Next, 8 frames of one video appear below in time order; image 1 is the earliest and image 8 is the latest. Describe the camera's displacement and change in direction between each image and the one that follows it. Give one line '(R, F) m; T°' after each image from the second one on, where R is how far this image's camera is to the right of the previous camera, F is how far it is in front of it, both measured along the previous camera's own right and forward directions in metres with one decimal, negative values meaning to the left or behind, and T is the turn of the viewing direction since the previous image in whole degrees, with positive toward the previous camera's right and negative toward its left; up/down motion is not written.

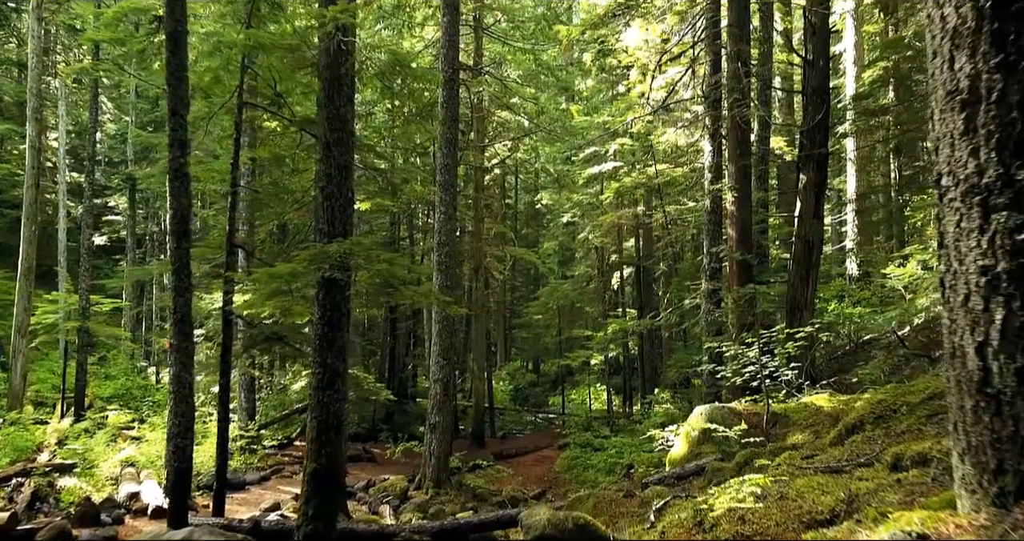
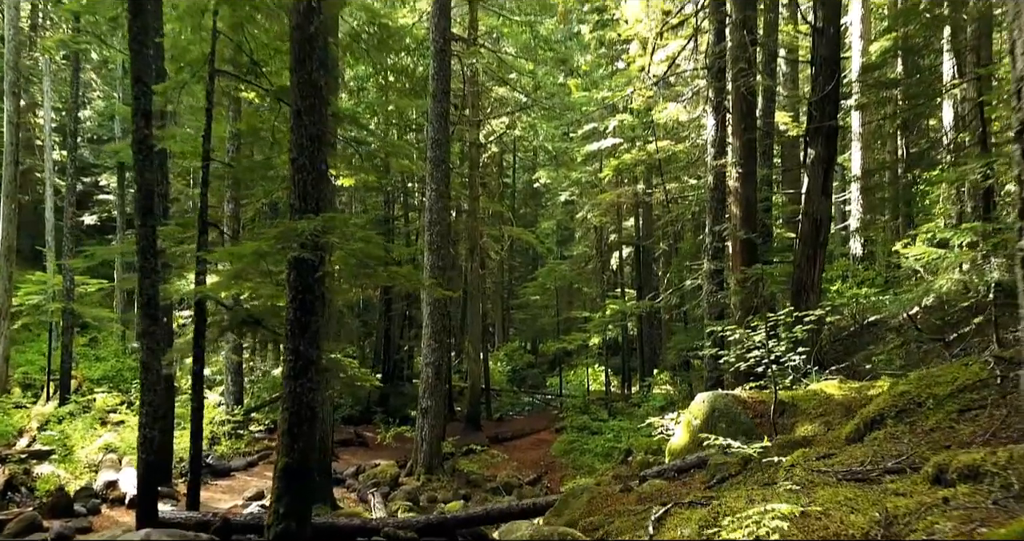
(+0.1, +0.5) m; 0°
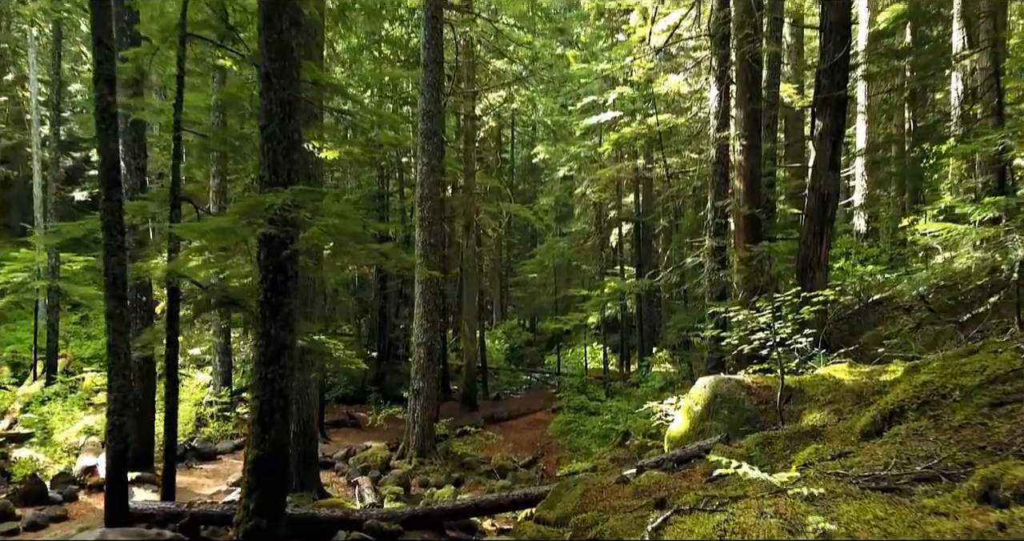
(+0.1, +0.4) m; 0°
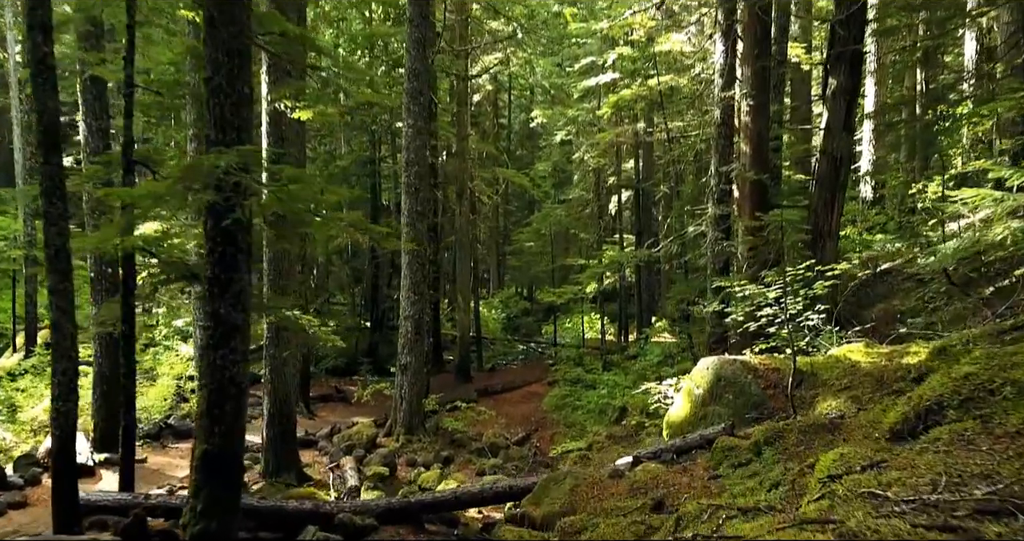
(+0.1, +0.6) m; 0°
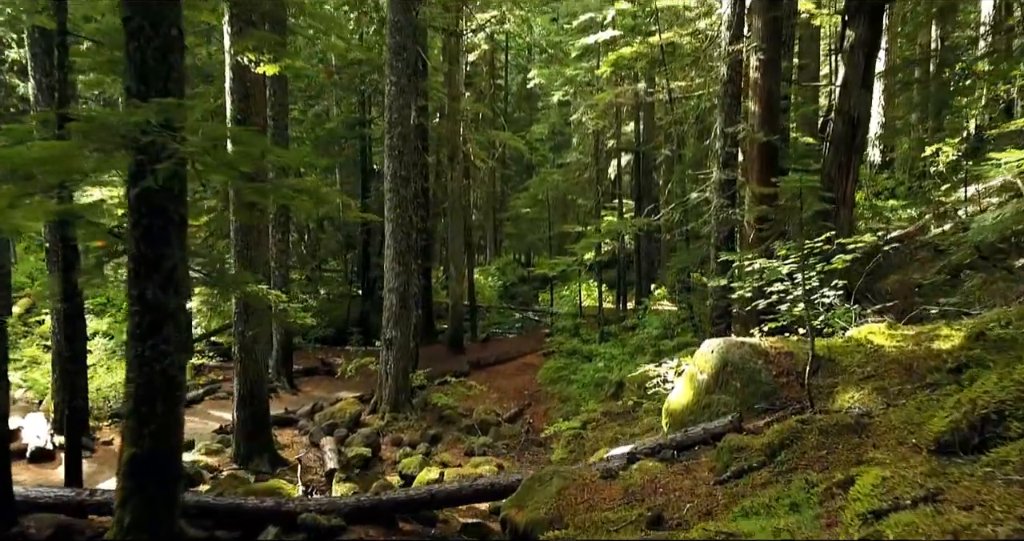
(+0.1, +0.7) m; 0°
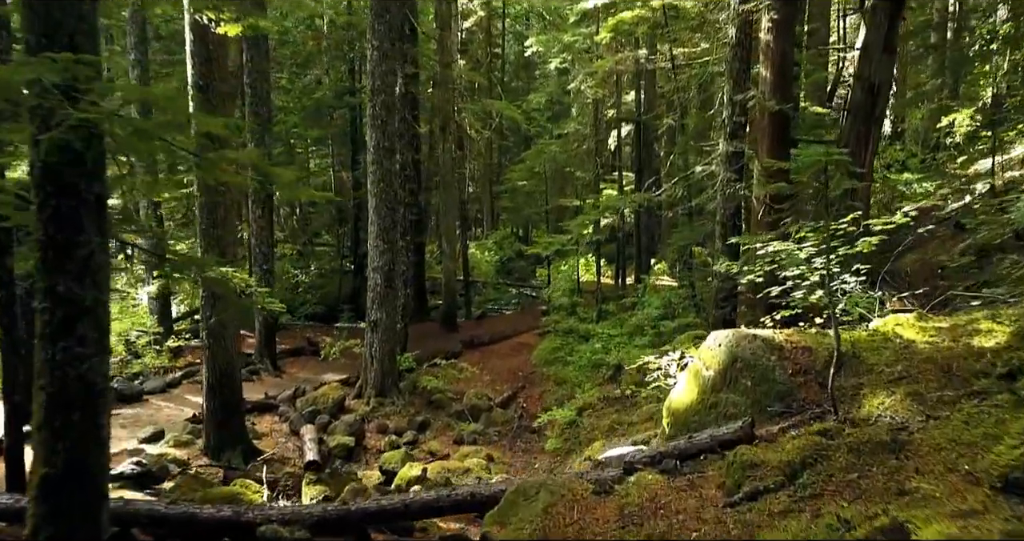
(+0.1, +0.6) m; 0°
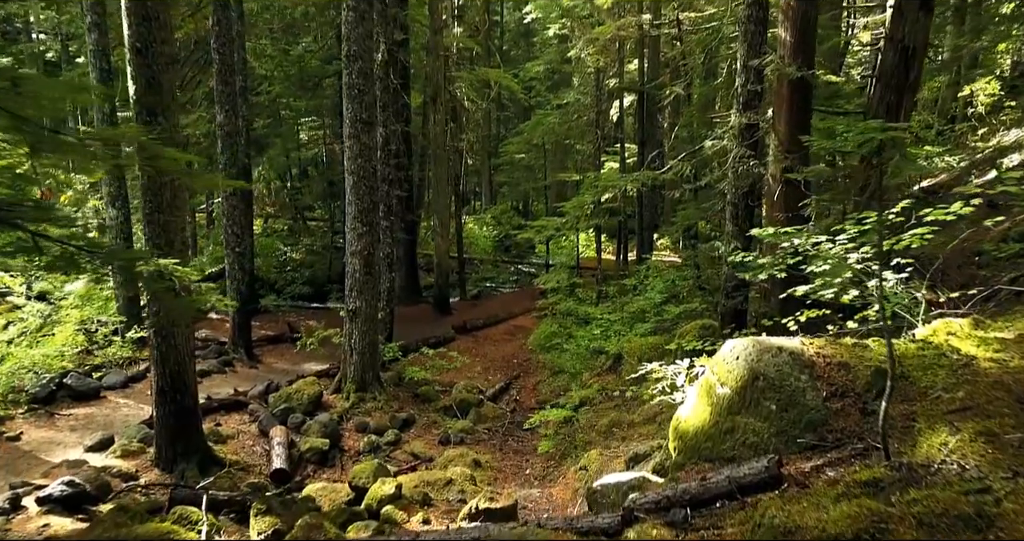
(+0.2, +0.9) m; 0°
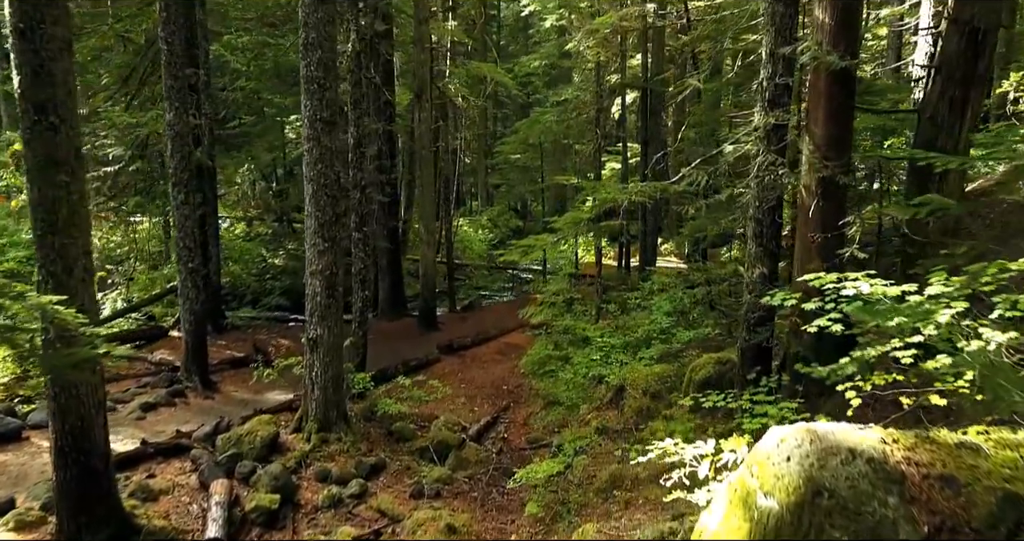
(+0.2, +1.3) m; 0°
